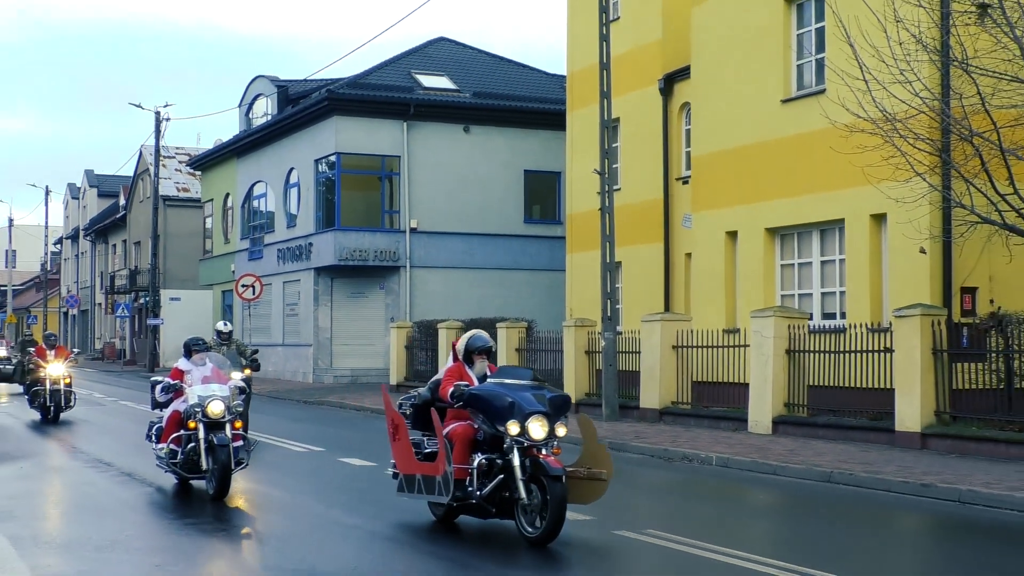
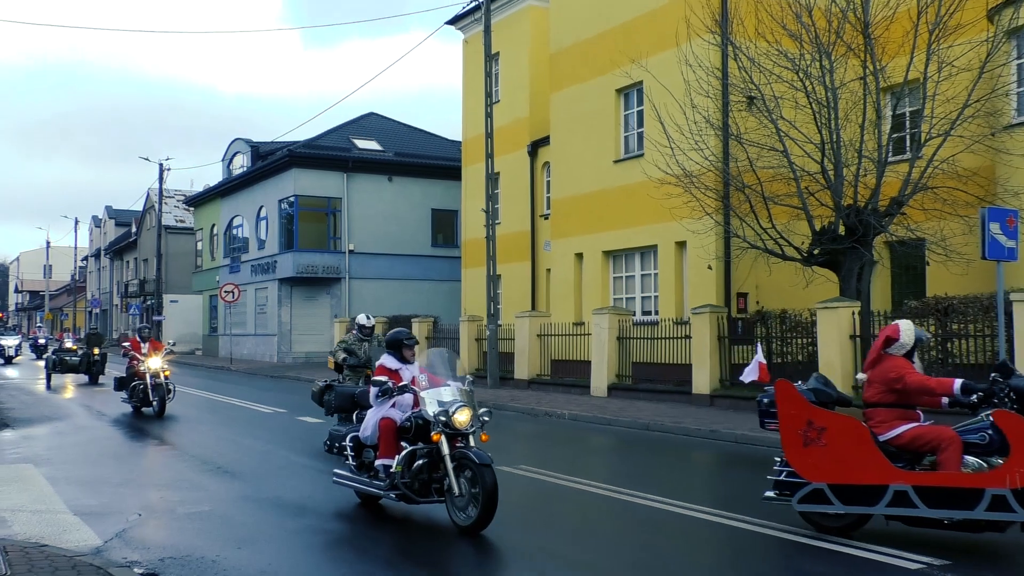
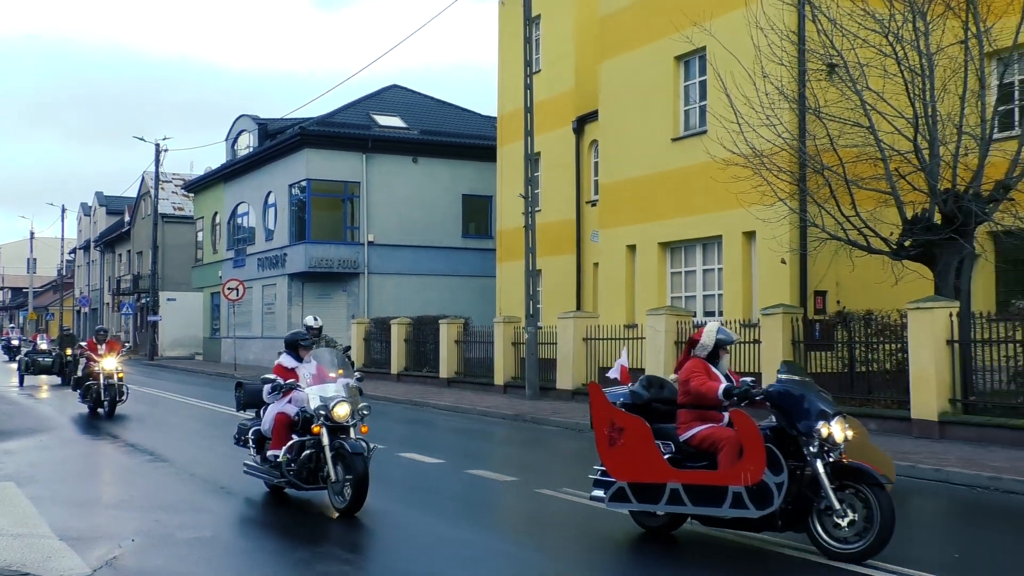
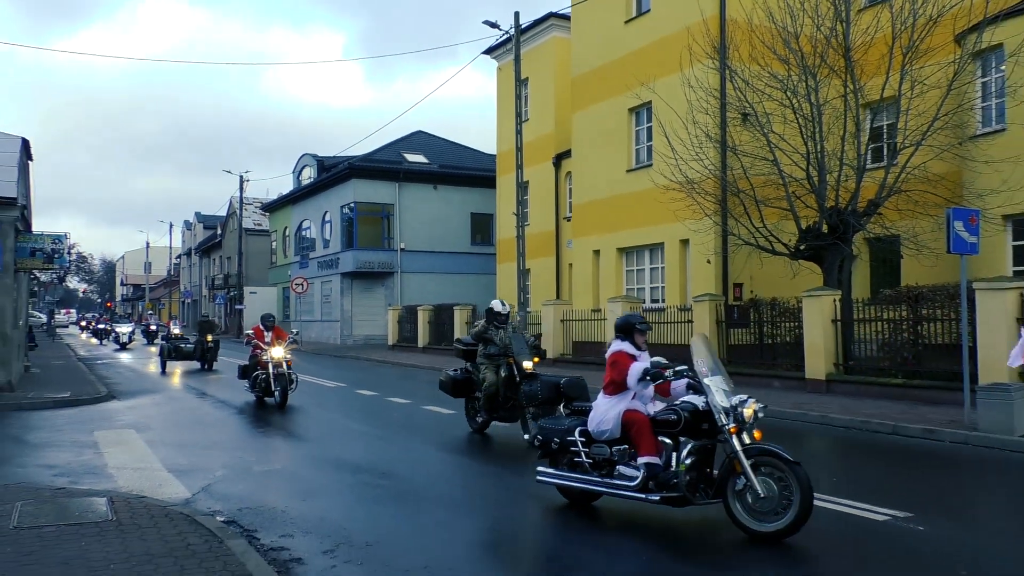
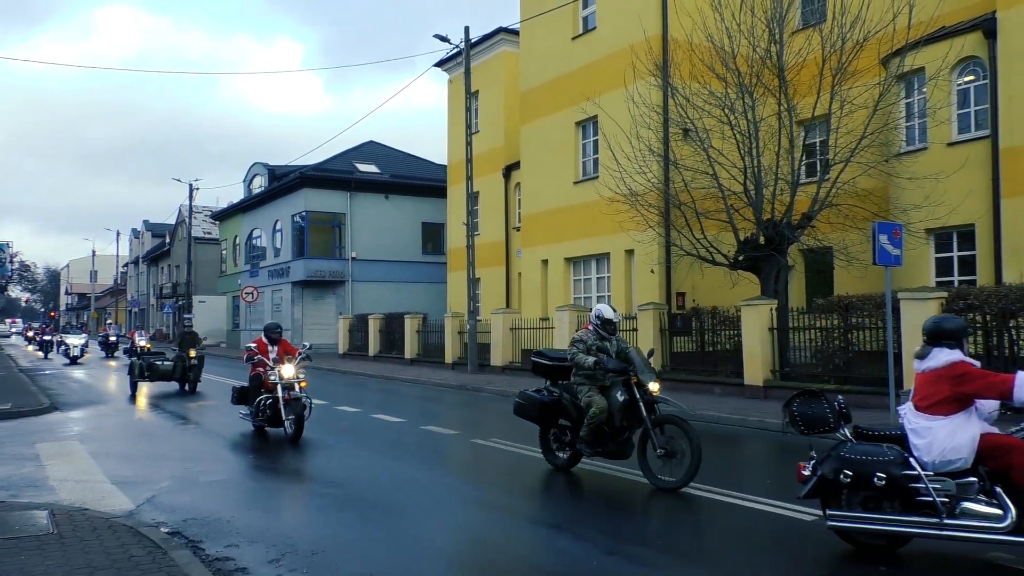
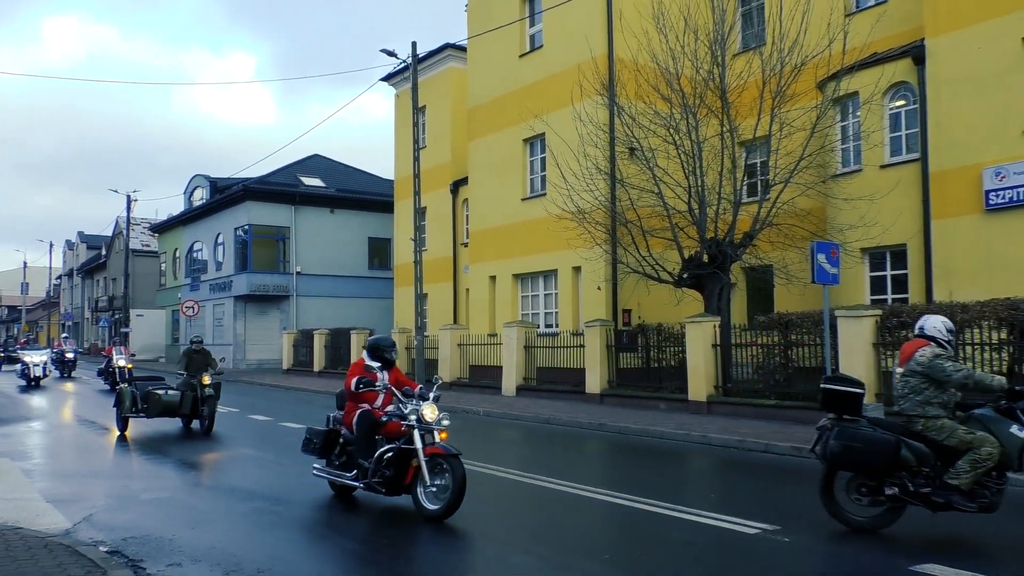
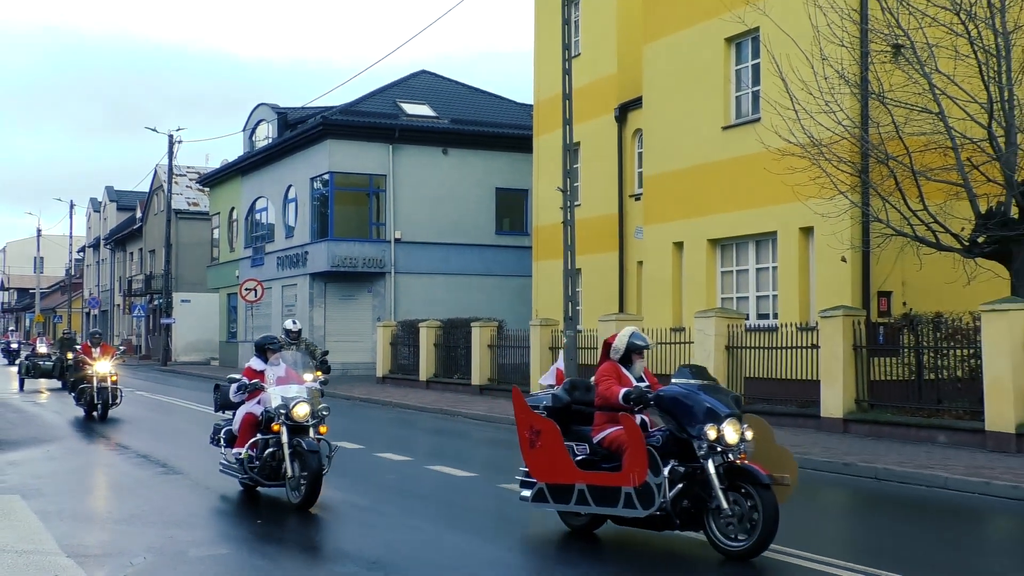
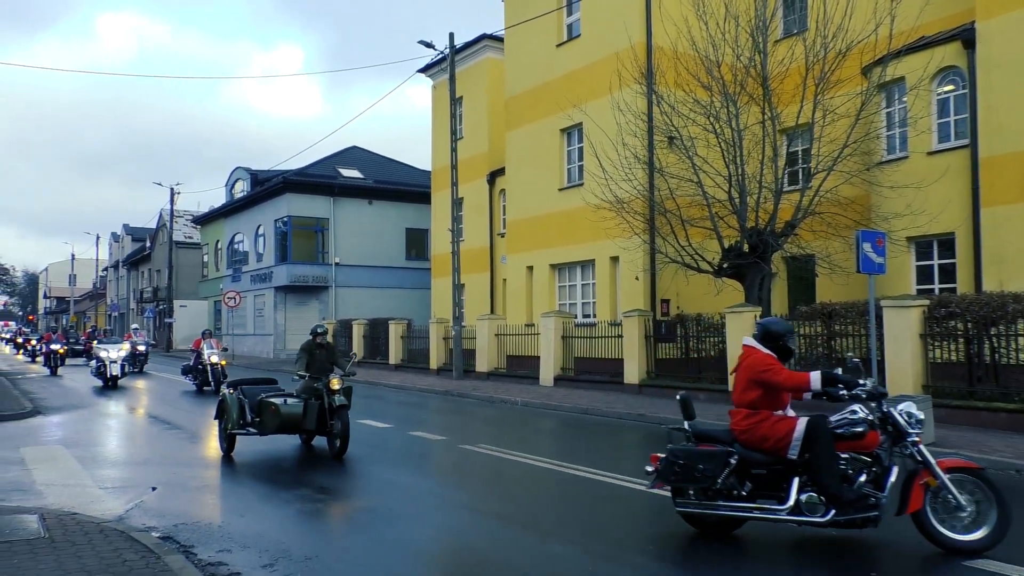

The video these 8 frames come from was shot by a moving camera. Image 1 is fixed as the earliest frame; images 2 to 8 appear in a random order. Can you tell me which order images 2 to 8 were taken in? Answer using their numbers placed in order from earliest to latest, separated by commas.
7, 3, 2, 4, 5, 6, 8
